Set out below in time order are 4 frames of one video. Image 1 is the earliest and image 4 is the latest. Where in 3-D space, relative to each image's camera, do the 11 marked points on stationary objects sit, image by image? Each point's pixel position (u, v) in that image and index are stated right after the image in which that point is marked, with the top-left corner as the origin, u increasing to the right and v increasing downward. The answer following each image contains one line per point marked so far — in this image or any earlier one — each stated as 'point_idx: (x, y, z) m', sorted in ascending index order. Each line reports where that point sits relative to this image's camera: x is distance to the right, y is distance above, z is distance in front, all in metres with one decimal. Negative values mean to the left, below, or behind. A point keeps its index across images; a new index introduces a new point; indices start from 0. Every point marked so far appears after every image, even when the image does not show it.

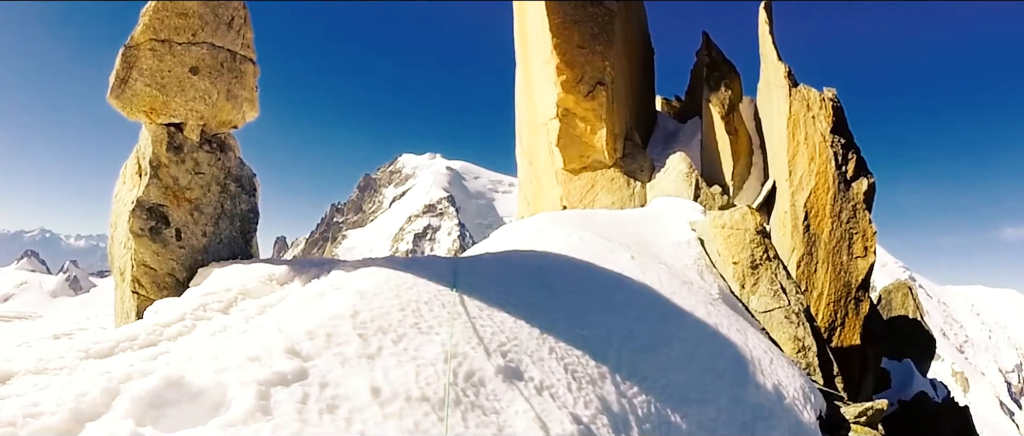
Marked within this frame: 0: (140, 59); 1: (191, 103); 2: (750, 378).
0: (-6.6, +2.8, +10.8) m
1: (-6.0, +2.1, +11.2) m
2: (+4.3, -3.0, +10.9) m
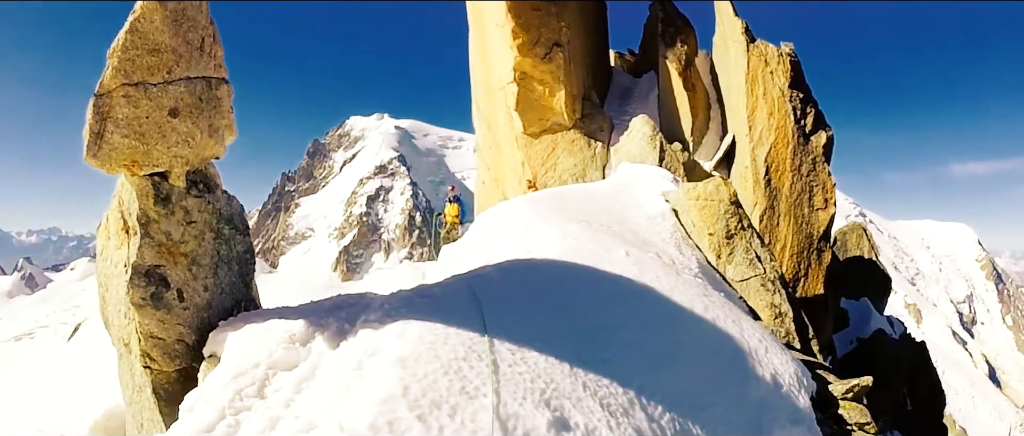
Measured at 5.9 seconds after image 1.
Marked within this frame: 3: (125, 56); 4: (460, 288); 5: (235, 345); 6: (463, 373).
0: (-6.6, +1.8, +10.0) m
1: (-6.0, +1.2, +10.6) m
2: (+4.7, -3.0, +11.8) m
3: (-6.4, +2.7, +10.0) m
4: (-0.9, -1.3, +10.8) m
5: (-4.3, -1.9, +9.4) m
6: (-0.6, -2.1, +8.0) m
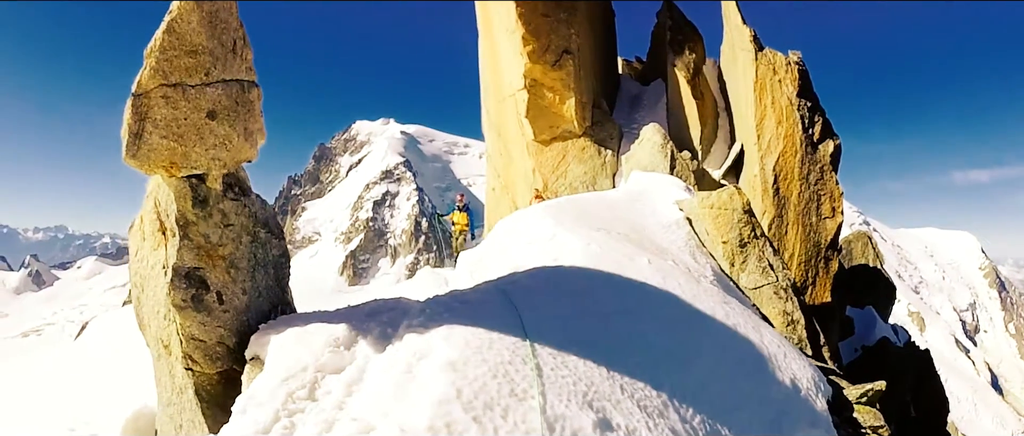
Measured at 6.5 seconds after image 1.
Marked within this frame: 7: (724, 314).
0: (-6.0, +1.7, +10.3) m
1: (-5.4, +1.1, +10.9) m
2: (+5.2, -3.2, +12.1) m
3: (-5.8, +2.6, +10.3) m
4: (-0.3, -1.4, +11.1) m
5: (-3.7, -2.0, +9.6) m
6: (0.0, -2.2, +8.3) m
7: (+4.7, -2.1, +13.3) m
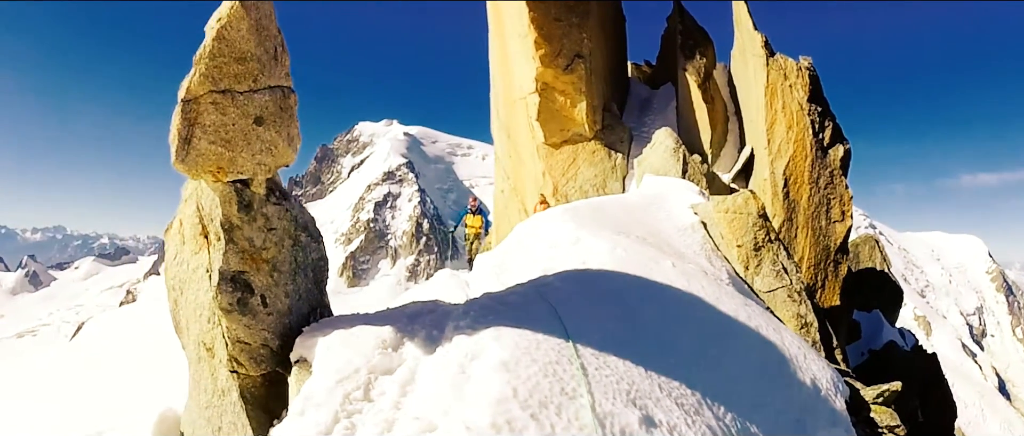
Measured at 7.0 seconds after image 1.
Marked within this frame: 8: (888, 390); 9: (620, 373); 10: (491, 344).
0: (-5.3, +1.7, +10.6) m
1: (-4.7, +1.1, +11.2) m
2: (+5.9, -3.3, +12.5) m
3: (-5.1, +2.5, +10.6) m
4: (+0.3, -1.5, +11.4) m
5: (-3.0, -2.1, +10.0) m
6: (+0.6, -2.2, +8.7) m
7: (+5.3, -2.2, +13.7) m
8: (+9.1, -4.1, +14.5) m
9: (+1.6, -2.4, +9.3) m
10: (-0.4, -1.9, +9.2) m
